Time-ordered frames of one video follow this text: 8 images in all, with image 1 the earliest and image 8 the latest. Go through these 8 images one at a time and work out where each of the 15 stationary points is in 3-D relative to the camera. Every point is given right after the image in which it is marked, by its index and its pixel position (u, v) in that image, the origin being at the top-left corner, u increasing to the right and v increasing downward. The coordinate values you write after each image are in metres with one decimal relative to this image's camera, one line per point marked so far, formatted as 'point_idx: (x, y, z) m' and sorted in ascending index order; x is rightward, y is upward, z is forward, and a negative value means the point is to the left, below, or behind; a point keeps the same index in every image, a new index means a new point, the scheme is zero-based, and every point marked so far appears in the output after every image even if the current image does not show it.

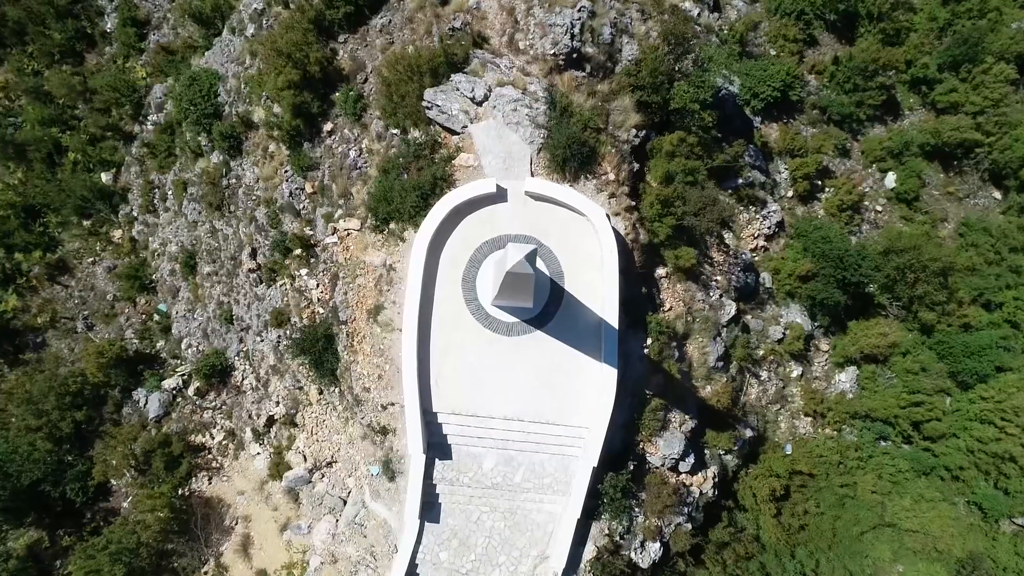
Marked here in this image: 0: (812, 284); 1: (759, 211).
0: (+8.3, +0.1, +19.6) m
1: (+6.9, +2.2, +19.9) m
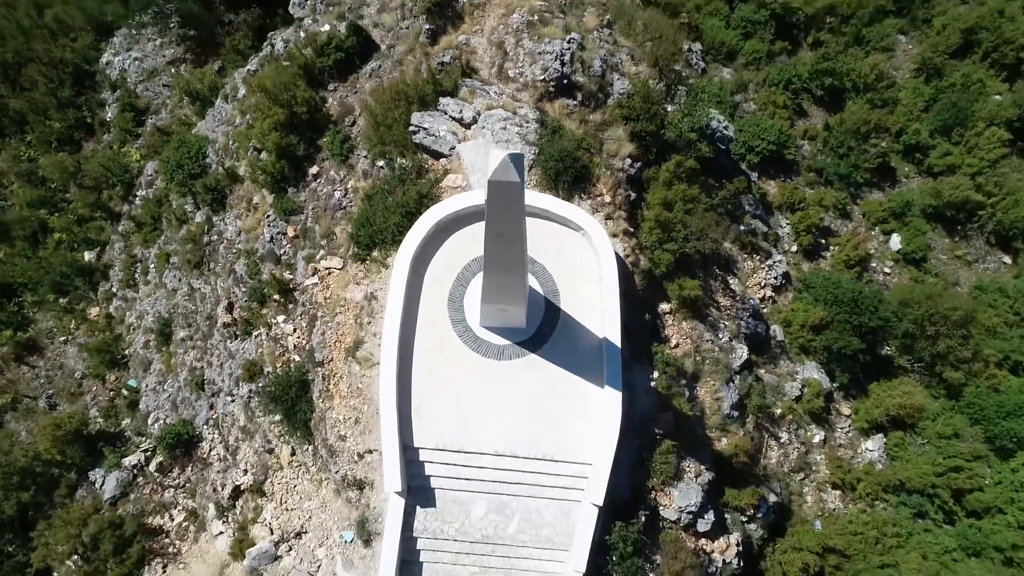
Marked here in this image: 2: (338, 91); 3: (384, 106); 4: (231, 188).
0: (+8.1, -1.2, +18.3) m
1: (+6.7, +0.7, +19.0) m
2: (-4.3, +4.9, +17.8) m
3: (-2.8, +4.0, +15.6) m
4: (-7.6, +2.7, +19.3) m
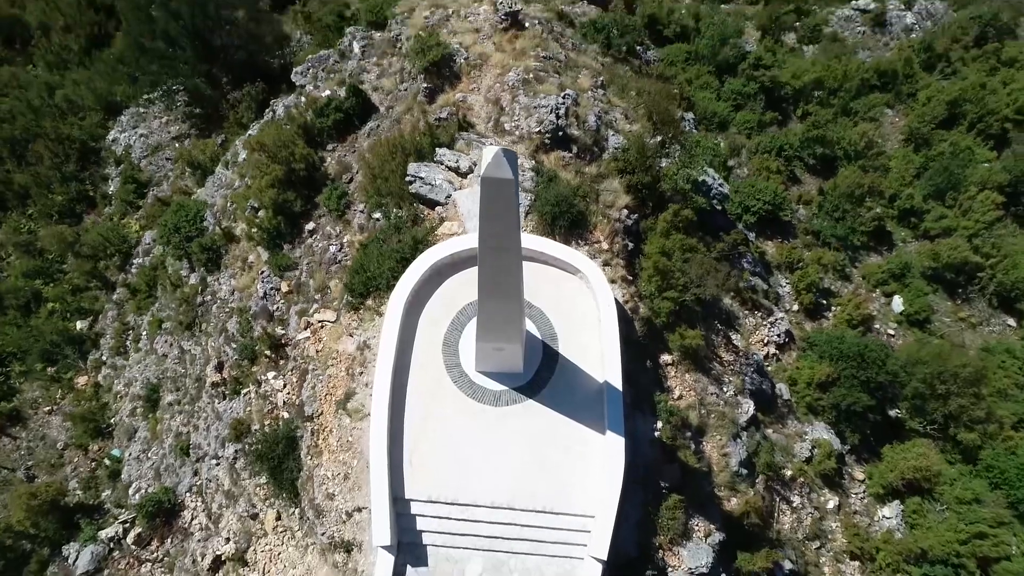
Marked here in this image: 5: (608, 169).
0: (+8.0, -2.6, +17.8) m
1: (+6.6, -0.8, +18.7) m
2: (-4.4, +3.5, +18.0) m
3: (-2.9, +2.9, +15.7) m
4: (-7.7, +1.1, +19.2) m
5: (+2.1, +2.6, +15.8) m
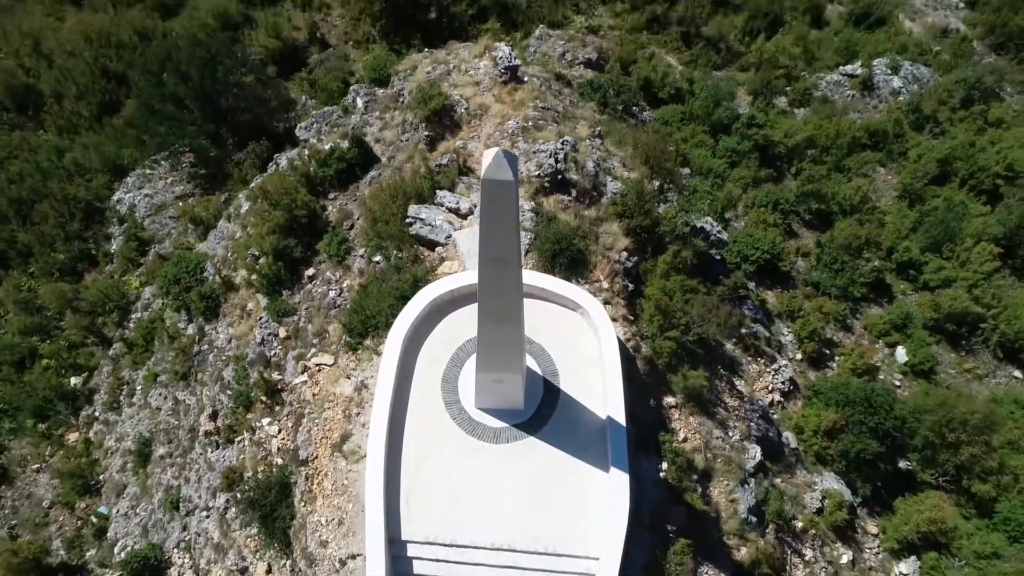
0: (+8.0, -3.7, +17.4) m
1: (+6.6, -2.0, +18.4) m
2: (-4.4, +2.3, +18.2) m
3: (-2.9, +1.9, +15.9) m
4: (-7.7, -0.2, +19.2) m
5: (+2.1, +1.7, +15.9) m
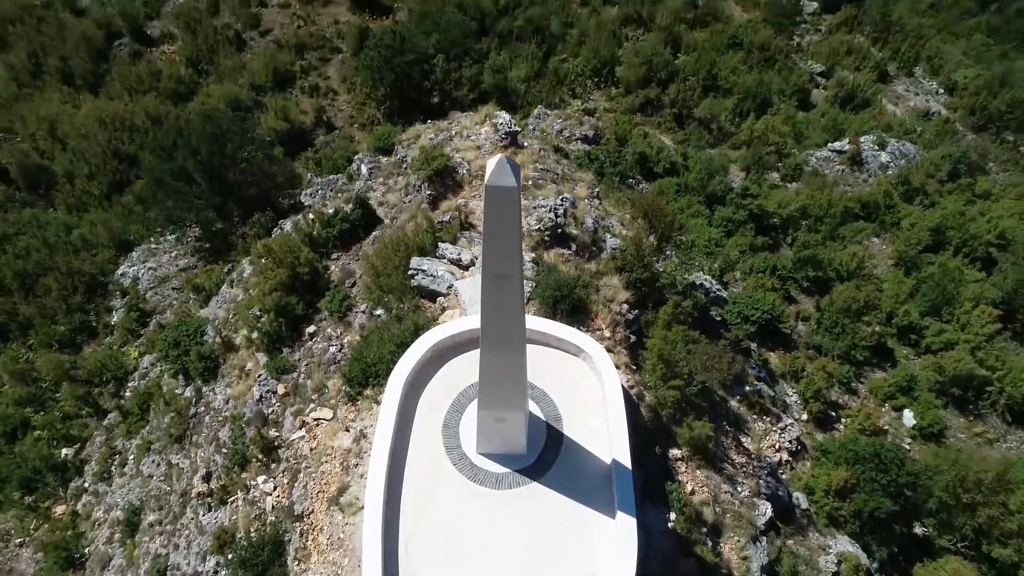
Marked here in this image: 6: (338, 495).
0: (+8.1, -5.0, +16.8) m
1: (+6.7, -3.4, +18.1) m
2: (-4.4, +0.7, +18.5) m
3: (-2.9, +0.7, +16.1) m
4: (-7.7, -1.9, +19.1) m
5: (+2.1, +0.5, +16.1) m
6: (-3.3, -3.9, +13.4) m
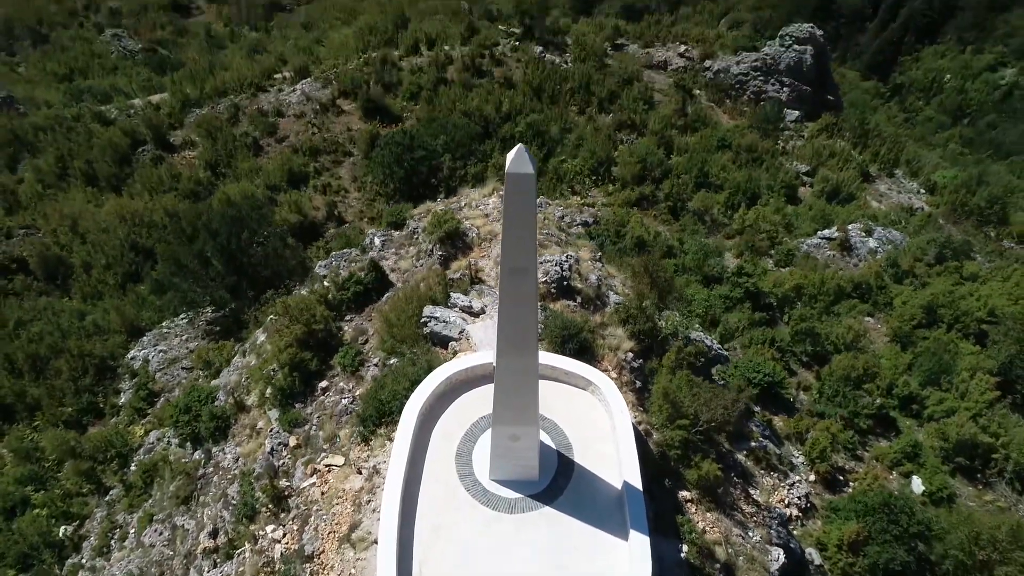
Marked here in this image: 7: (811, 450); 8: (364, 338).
0: (+8.3, -6.2, +16.6) m
1: (+6.9, -4.9, +18.1) m
2: (-4.2, -0.9, +19.1) m
3: (-2.7, -0.5, +16.8) m
4: (-7.5, -3.5, +19.3) m
5: (+2.3, -0.7, +16.8) m
6: (-3.0, -4.6, +13.4) m
7: (+8.3, -4.5, +19.9) m
8: (-3.8, -1.3, +18.4) m
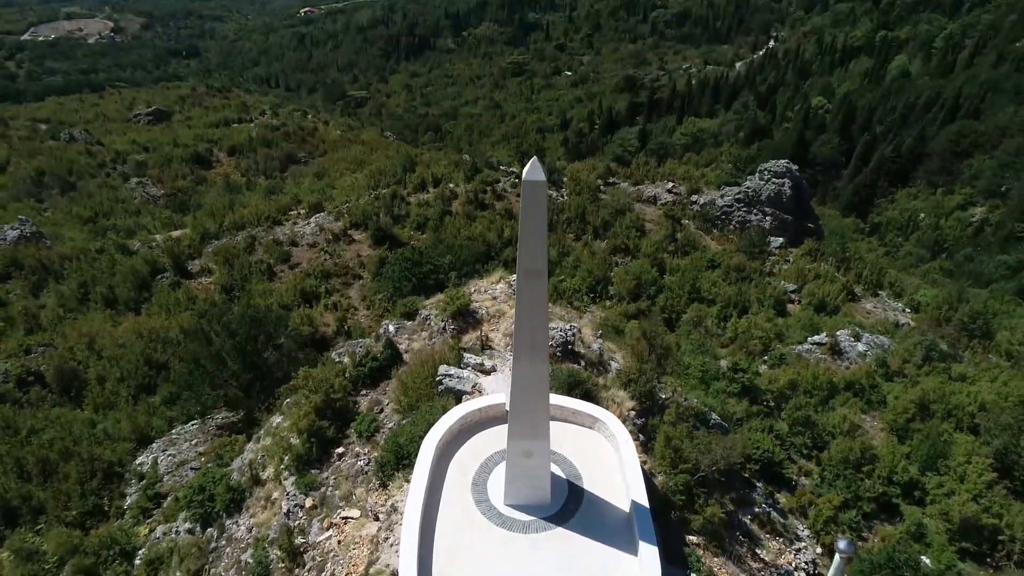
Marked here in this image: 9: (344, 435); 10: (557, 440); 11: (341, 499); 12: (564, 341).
0: (+8.5, -7.6, +16.6) m
1: (+7.1, -6.6, +18.4) m
2: (-4.0, -3.0, +20.2) m
3: (-2.5, -2.1, +17.9) m
4: (-7.2, -5.7, +19.8) m
5: (+2.5, -2.3, +17.9) m
6: (-2.8, -5.5, +13.8) m
7: (+8.6, -6.6, +20.2) m
8: (-3.6, -3.3, +19.4) m
9: (-4.4, -3.9, +18.9) m
10: (+0.9, -3.1, +14.5) m
11: (-4.0, -4.9, +16.7) m
12: (+1.4, -1.4, +18.2) m
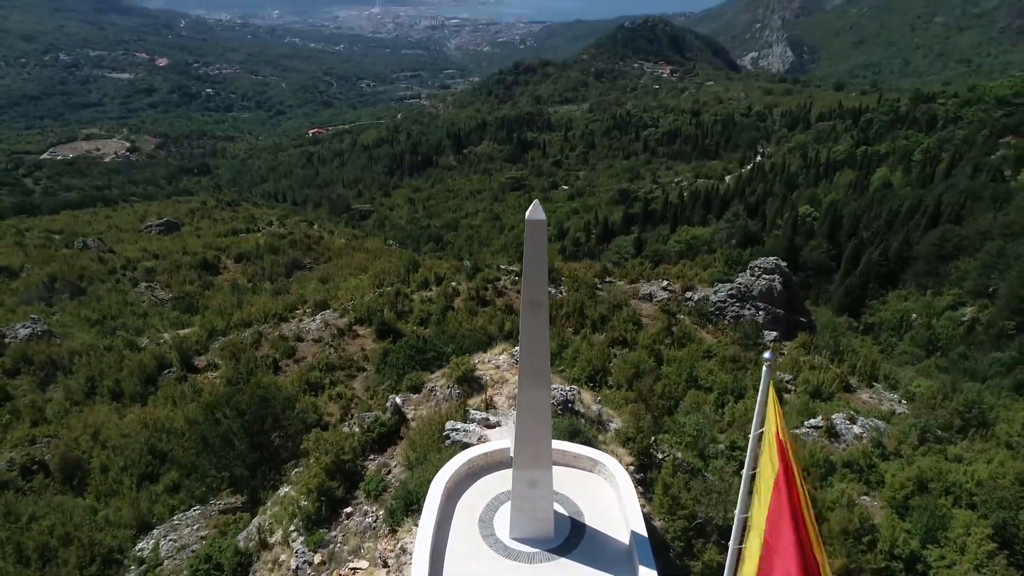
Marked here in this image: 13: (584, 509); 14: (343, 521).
0: (+8.7, -9.0, +16.7) m
1: (+7.2, -8.3, +18.6) m
2: (-3.9, -5.0, +20.9) m
3: (-2.4, -3.8, +18.8) m
4: (-7.1, -7.6, +20.0) m
5: (+2.6, -3.9, +18.7) m
6: (-2.7, -6.4, +14.1) m
7: (+8.7, -8.5, +20.3) m
8: (-3.5, -5.1, +20.0) m
9: (-4.4, -5.7, +19.5) m
10: (+1.0, -4.2, +15.2) m
11: (-3.9, -6.3, +17.1) m
12: (+1.4, -3.1, +19.2) m
13: (+1.6, -4.6, +14.3) m
14: (-4.4, -6.0, +18.6) m
